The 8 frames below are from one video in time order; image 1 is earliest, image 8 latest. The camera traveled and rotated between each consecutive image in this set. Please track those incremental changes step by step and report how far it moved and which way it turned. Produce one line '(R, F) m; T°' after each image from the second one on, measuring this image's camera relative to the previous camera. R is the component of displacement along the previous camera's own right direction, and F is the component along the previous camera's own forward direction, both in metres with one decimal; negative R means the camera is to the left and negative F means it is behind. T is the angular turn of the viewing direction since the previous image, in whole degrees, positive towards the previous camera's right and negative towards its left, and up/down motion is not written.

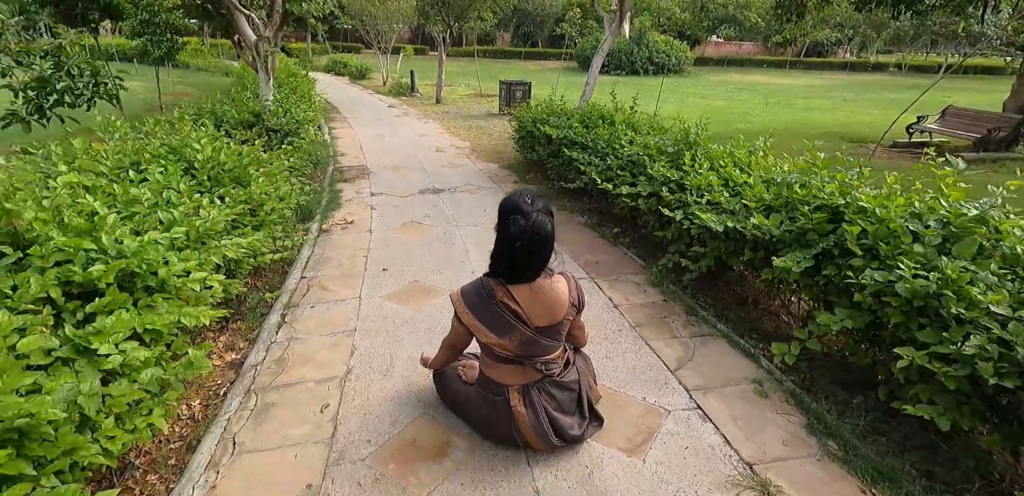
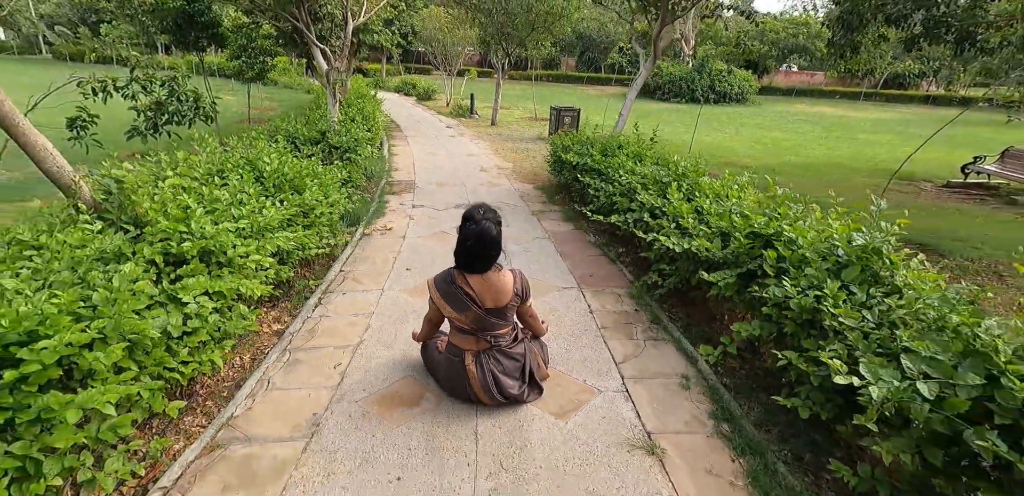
(+0.4, -0.5) m; -7°
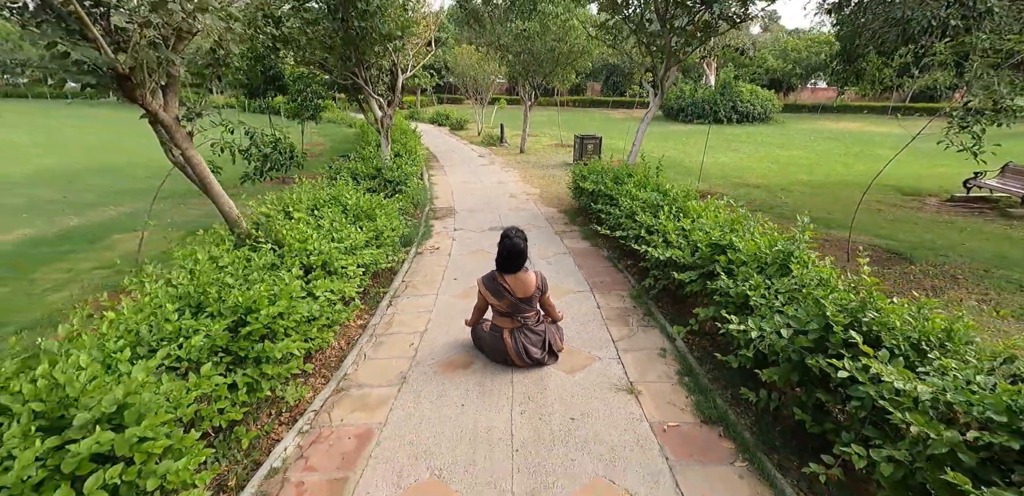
(+0.1, -1.0) m; -4°
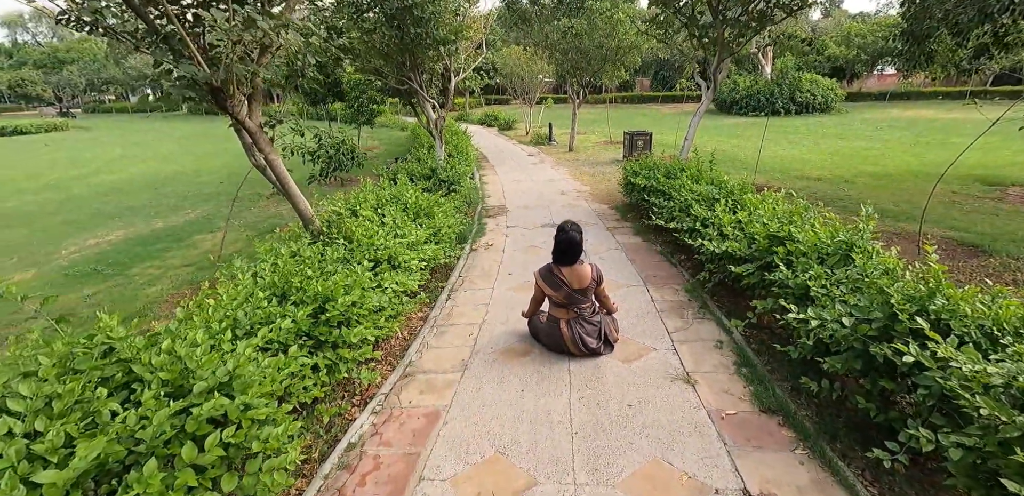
(-0.1, -0.1) m; -6°
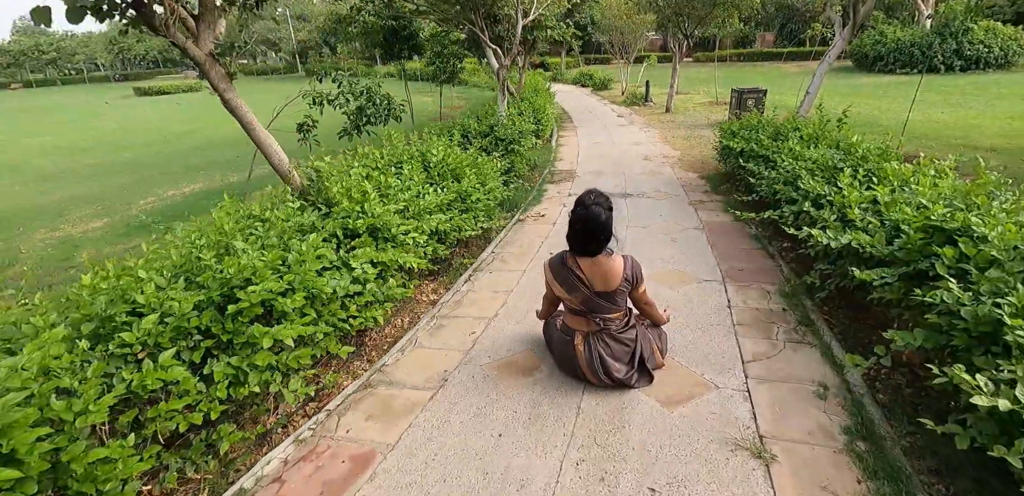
(+0.4, +1.0) m; -11°
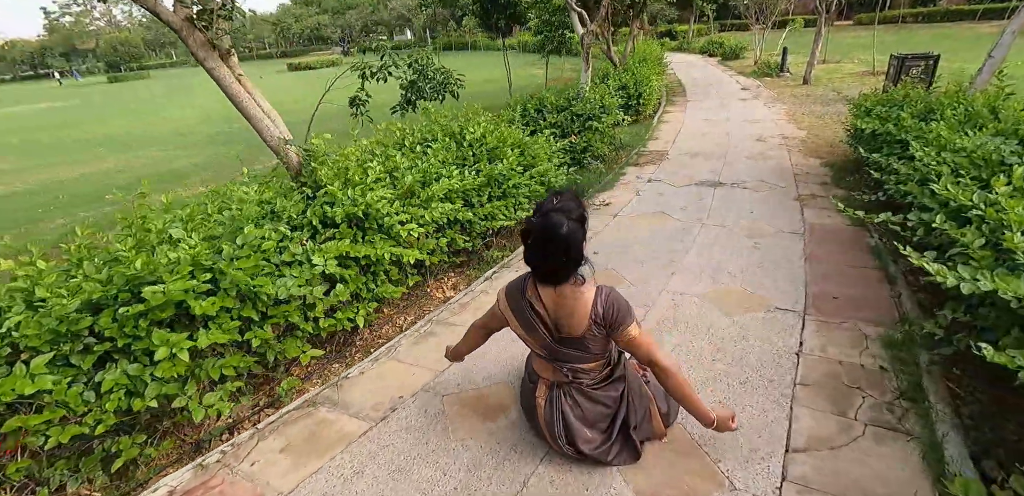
(+0.5, +0.6) m; -13°
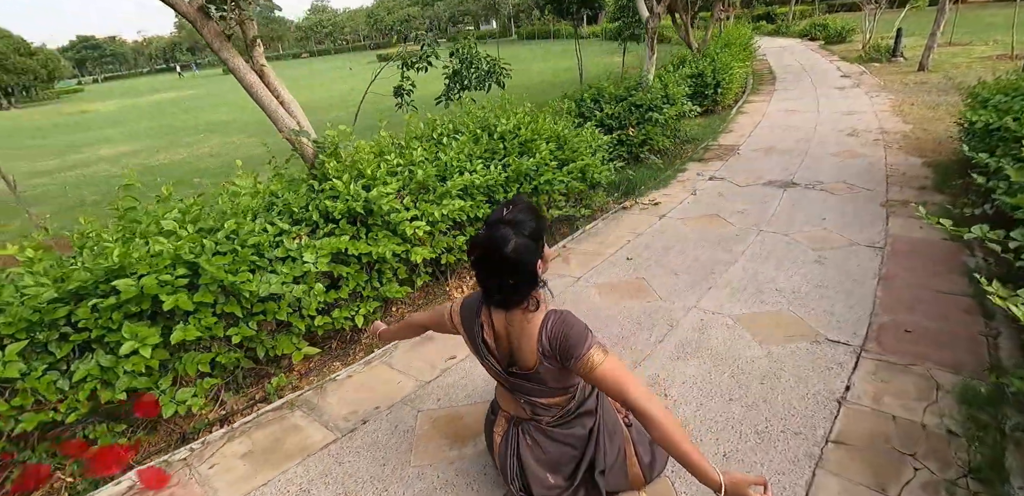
(+0.3, +0.2) m; -9°
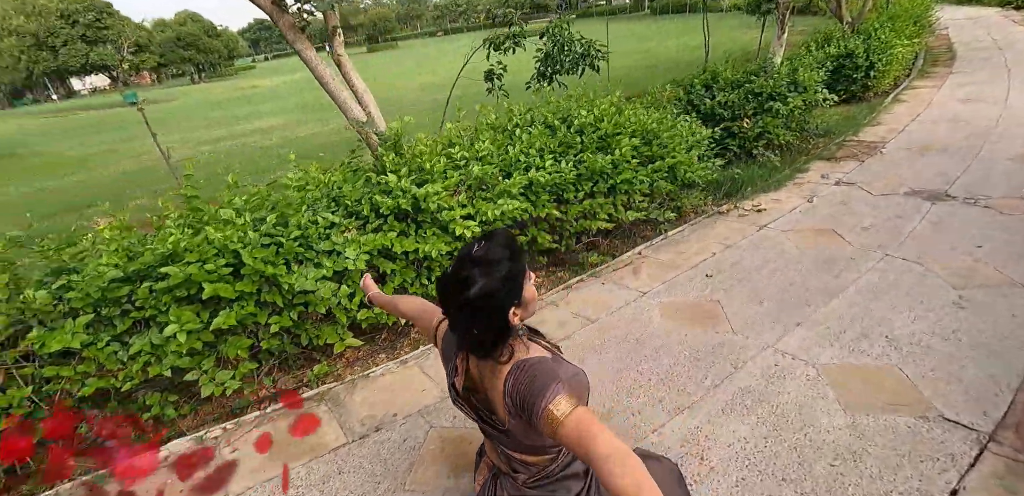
(+0.3, +0.2) m; -13°
